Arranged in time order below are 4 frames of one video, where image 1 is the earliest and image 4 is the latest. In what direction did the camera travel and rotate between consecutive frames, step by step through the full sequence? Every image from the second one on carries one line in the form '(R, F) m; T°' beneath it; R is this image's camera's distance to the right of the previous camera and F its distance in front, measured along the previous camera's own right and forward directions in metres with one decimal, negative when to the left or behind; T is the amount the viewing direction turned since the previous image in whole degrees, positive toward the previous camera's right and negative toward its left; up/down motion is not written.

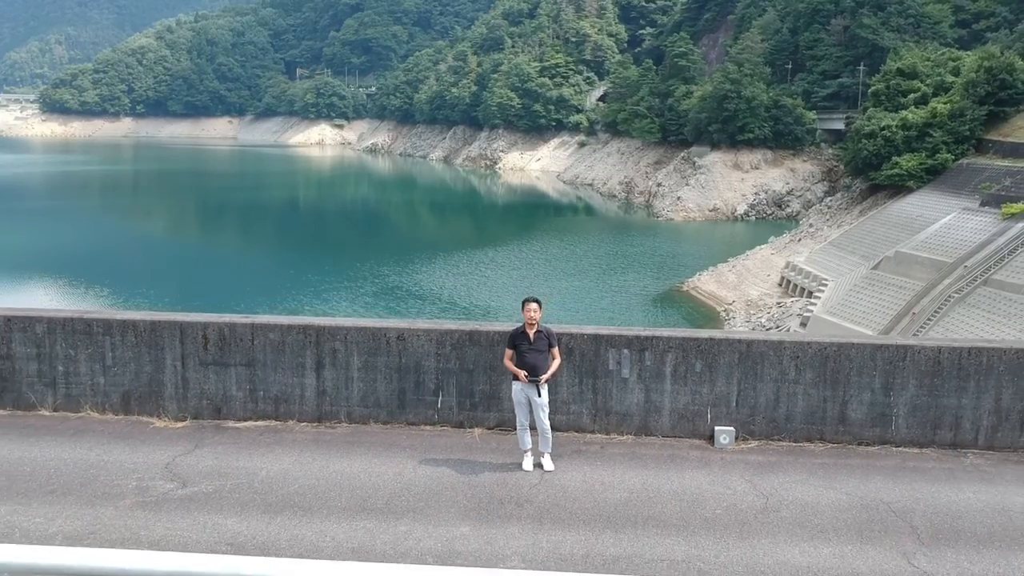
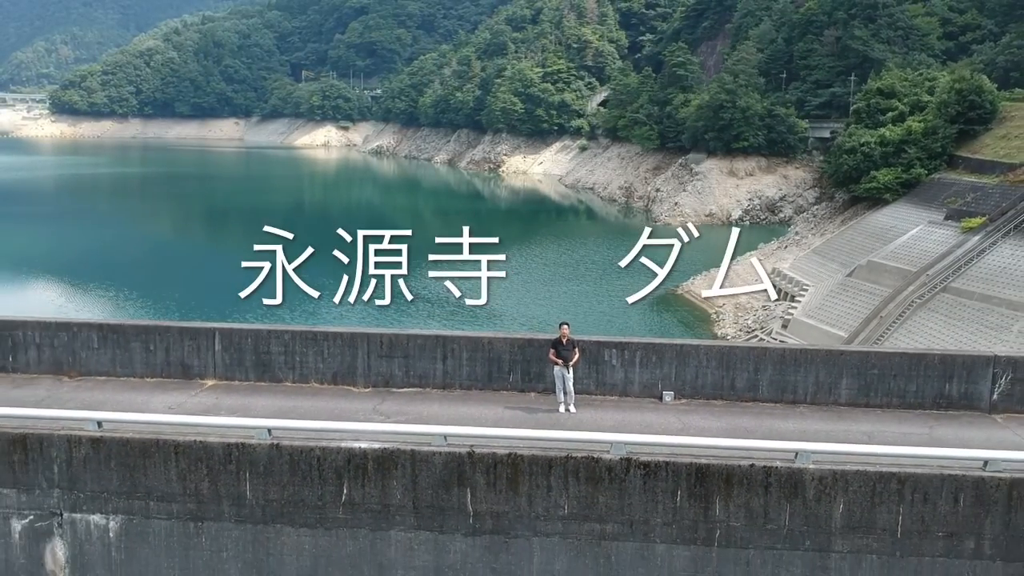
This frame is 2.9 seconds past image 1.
(-0.3, -3.0) m; 0°
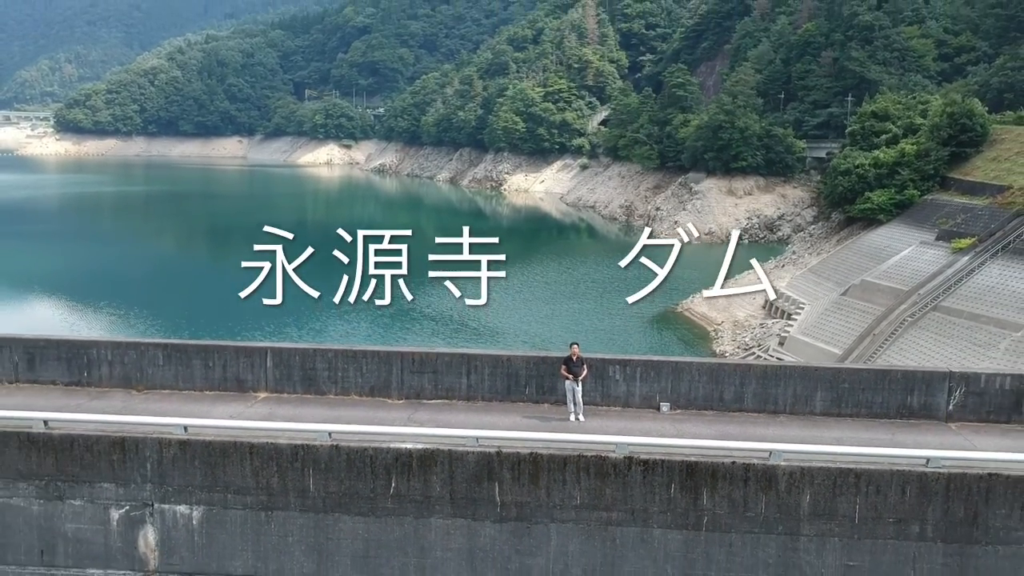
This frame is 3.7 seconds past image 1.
(-0.1, -1.0) m; 0°
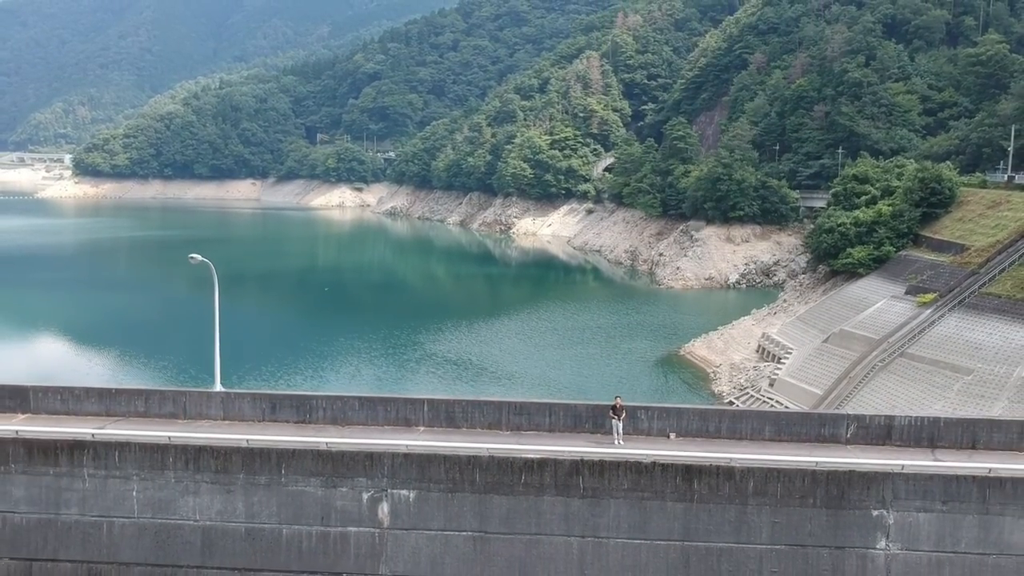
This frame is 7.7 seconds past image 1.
(-0.8, -4.8) m; 0°
